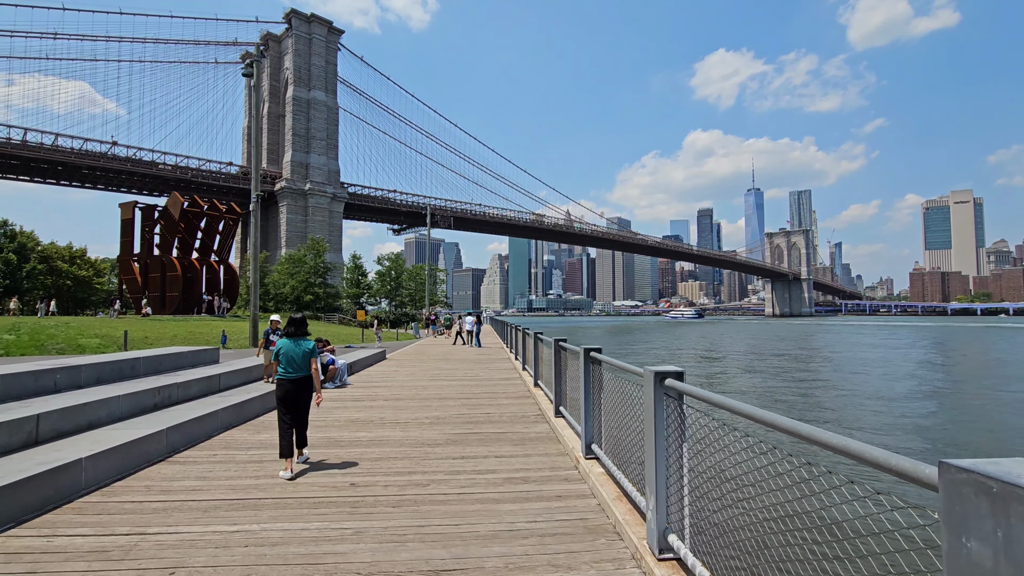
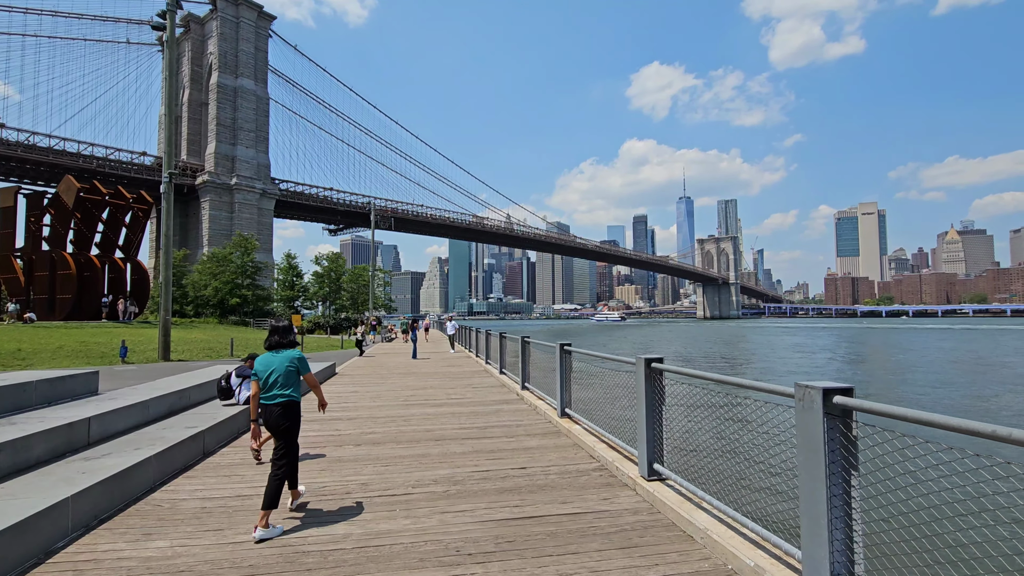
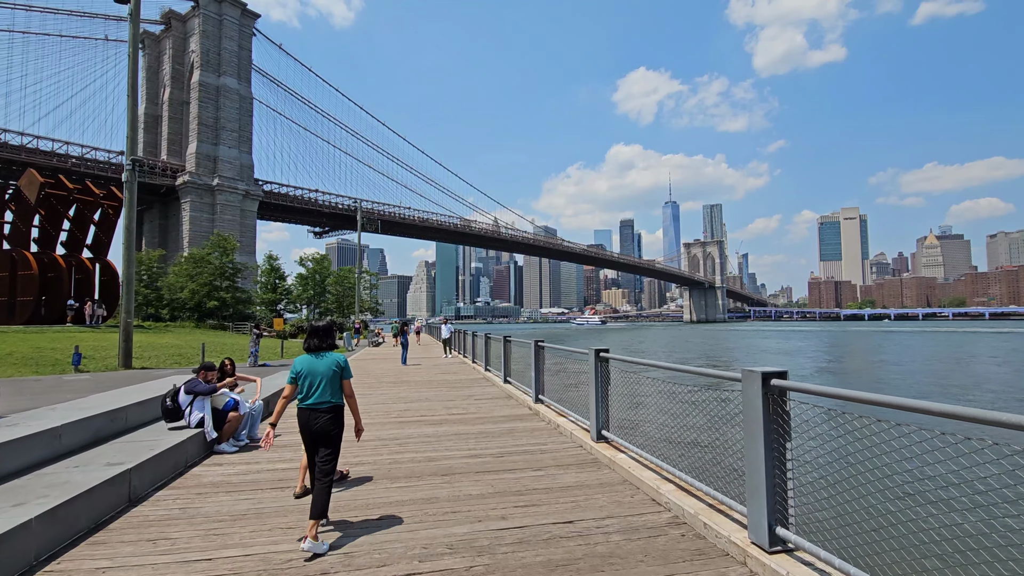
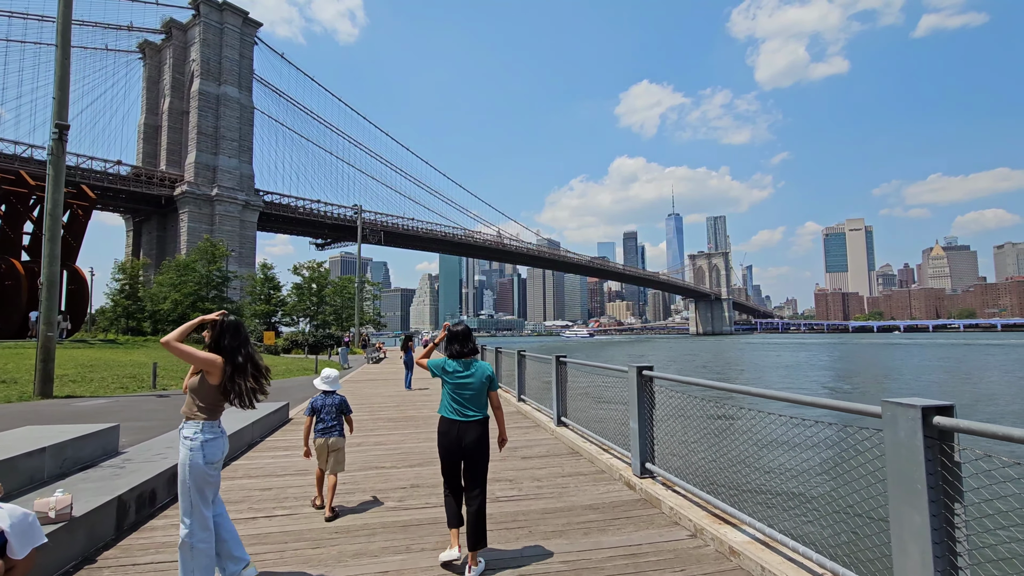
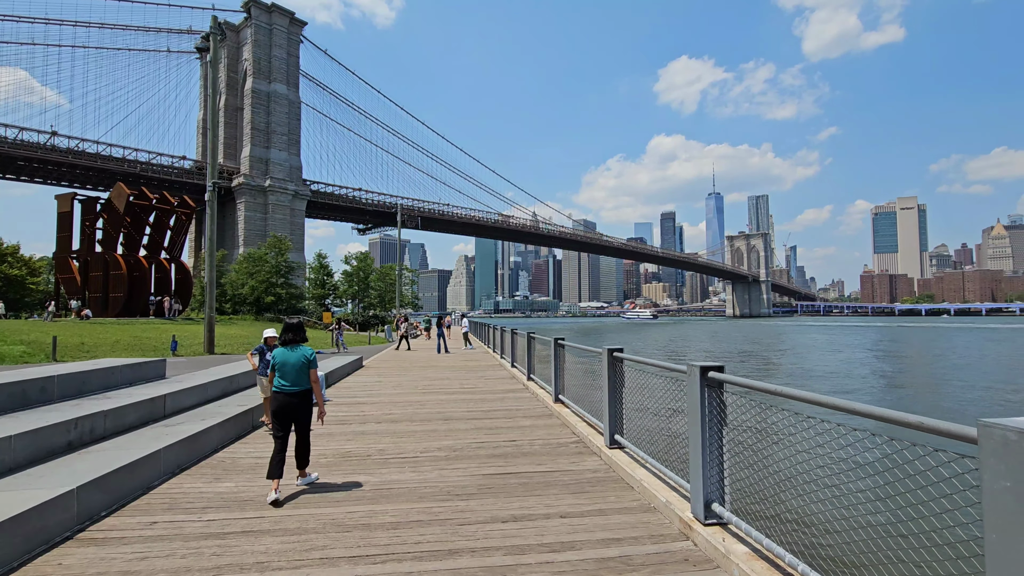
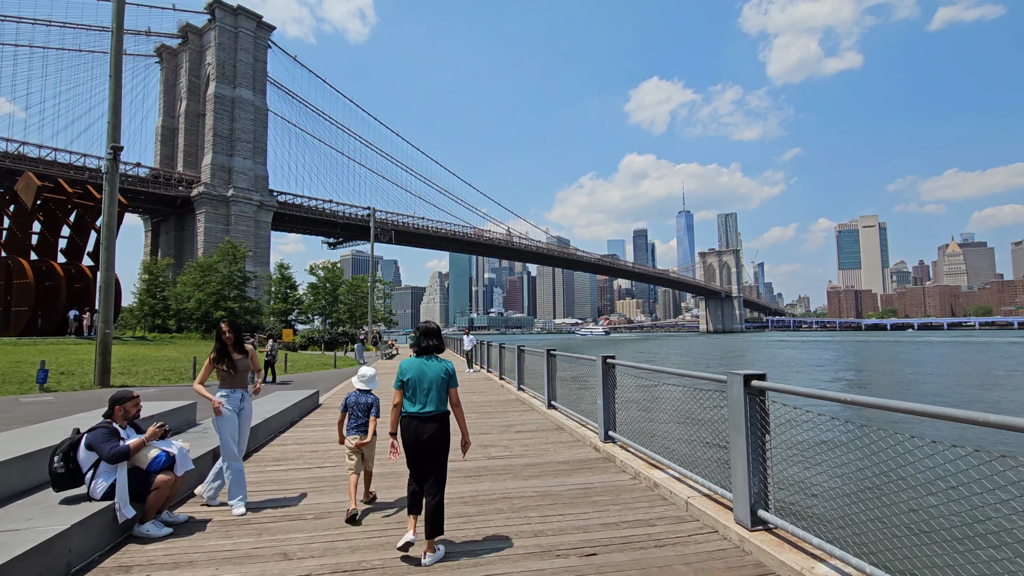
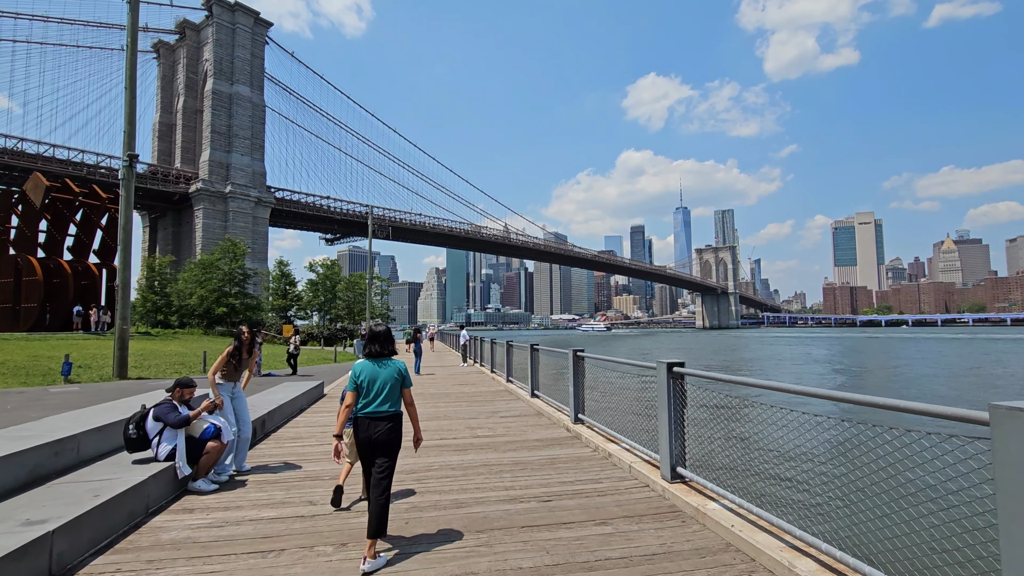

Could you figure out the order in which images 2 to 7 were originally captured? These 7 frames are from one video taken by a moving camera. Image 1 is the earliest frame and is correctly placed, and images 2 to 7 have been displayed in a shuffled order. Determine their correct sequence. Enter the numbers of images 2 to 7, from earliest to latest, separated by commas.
5, 2, 3, 7, 6, 4
